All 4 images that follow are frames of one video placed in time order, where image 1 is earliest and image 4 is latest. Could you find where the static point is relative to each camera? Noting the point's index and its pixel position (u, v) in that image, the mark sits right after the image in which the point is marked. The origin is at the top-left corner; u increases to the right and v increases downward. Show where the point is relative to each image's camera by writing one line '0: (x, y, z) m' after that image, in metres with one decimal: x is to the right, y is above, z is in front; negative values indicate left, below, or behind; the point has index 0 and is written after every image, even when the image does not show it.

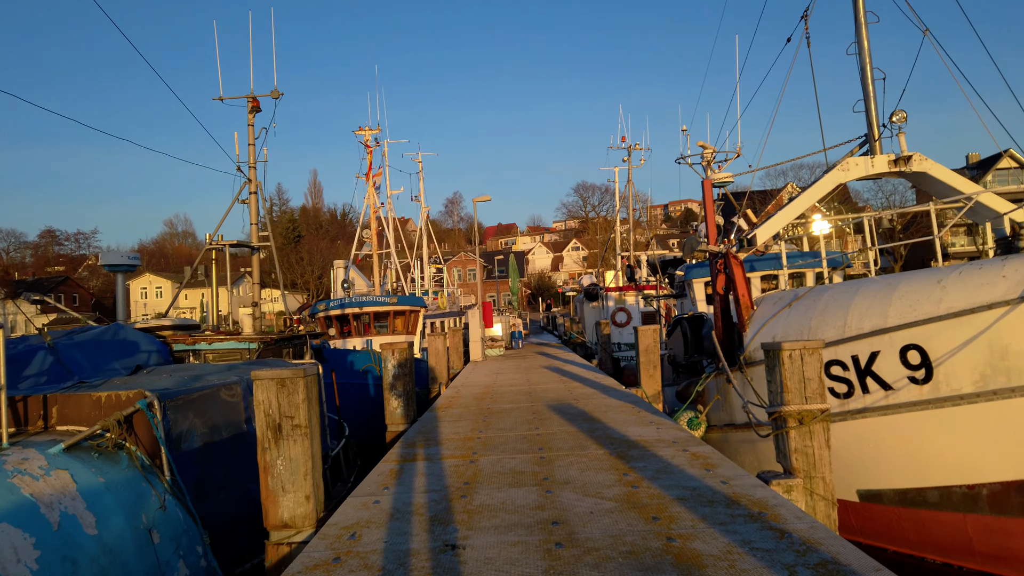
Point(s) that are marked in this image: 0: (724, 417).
0: (+3.2, -1.9, +10.5) m
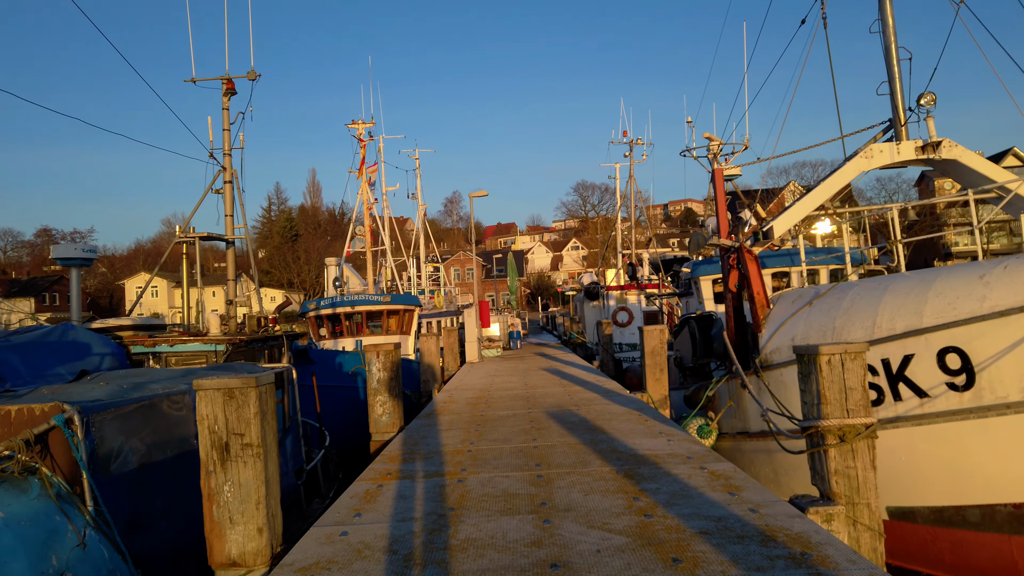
0: (+3.1, -1.9, +9.7) m
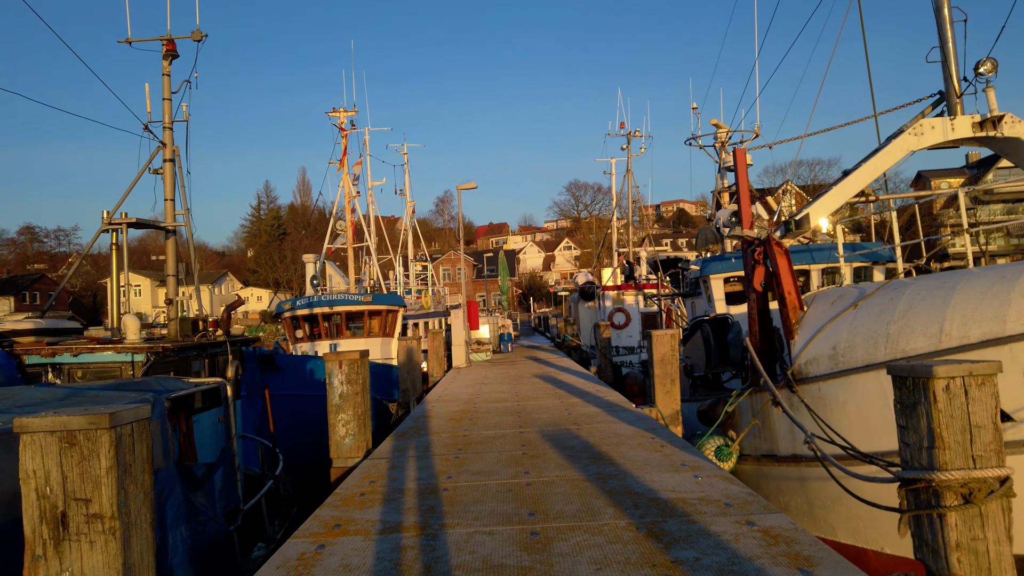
0: (+3.0, -1.9, +8.3) m
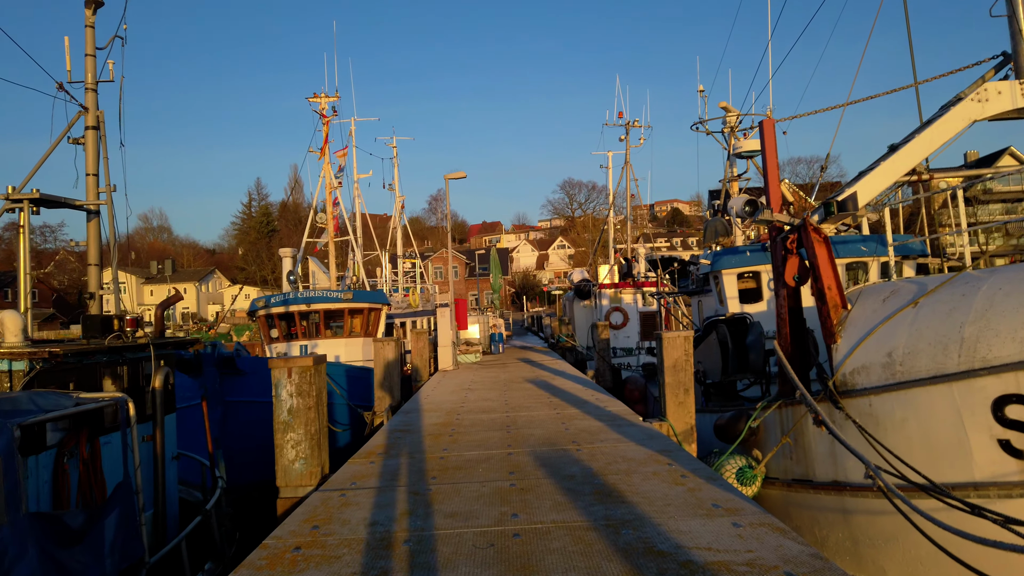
0: (+2.9, -1.8, +7.1) m
